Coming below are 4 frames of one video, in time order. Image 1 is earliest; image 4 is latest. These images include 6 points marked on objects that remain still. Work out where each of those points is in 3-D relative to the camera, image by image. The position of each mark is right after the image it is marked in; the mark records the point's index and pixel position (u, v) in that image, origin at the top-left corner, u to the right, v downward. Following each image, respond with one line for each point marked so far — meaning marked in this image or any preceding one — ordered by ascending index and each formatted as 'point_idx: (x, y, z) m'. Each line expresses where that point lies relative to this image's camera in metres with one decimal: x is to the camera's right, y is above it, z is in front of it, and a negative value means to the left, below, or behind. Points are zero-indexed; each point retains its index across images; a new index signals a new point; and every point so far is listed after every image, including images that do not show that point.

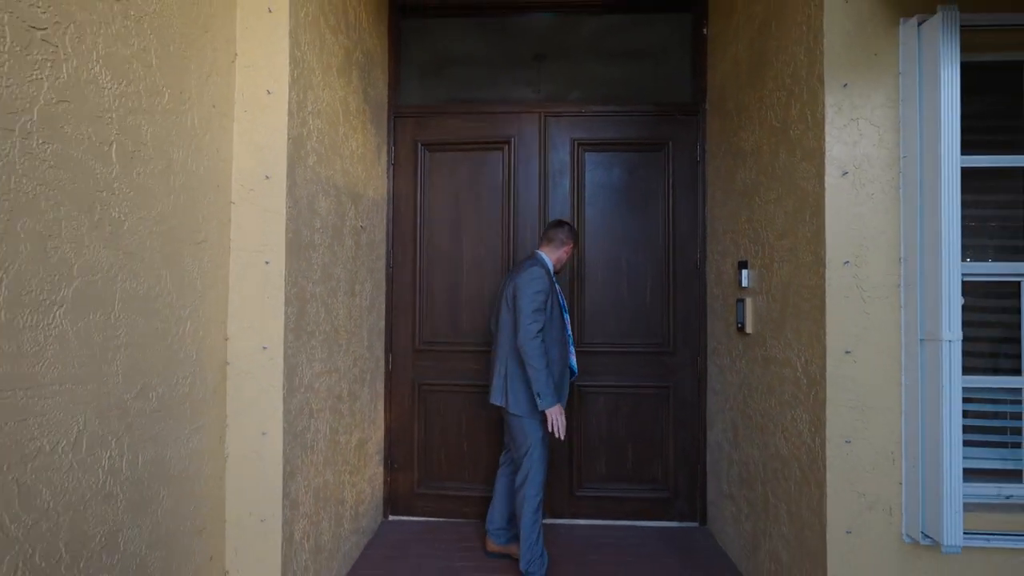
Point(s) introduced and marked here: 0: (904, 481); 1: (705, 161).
0: (+1.3, -0.6, +1.7) m
1: (+1.1, +0.7, +3.0) m
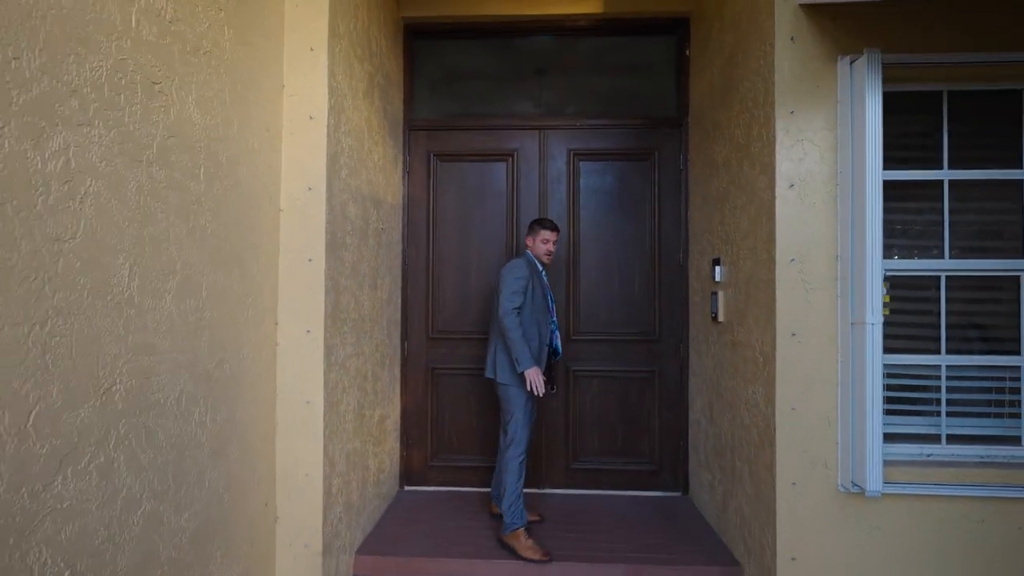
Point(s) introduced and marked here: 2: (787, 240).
0: (+1.3, -0.6, +2.1) m
1: (+1.1, +0.8, +3.4) m
2: (+1.1, +0.2, +2.1) m
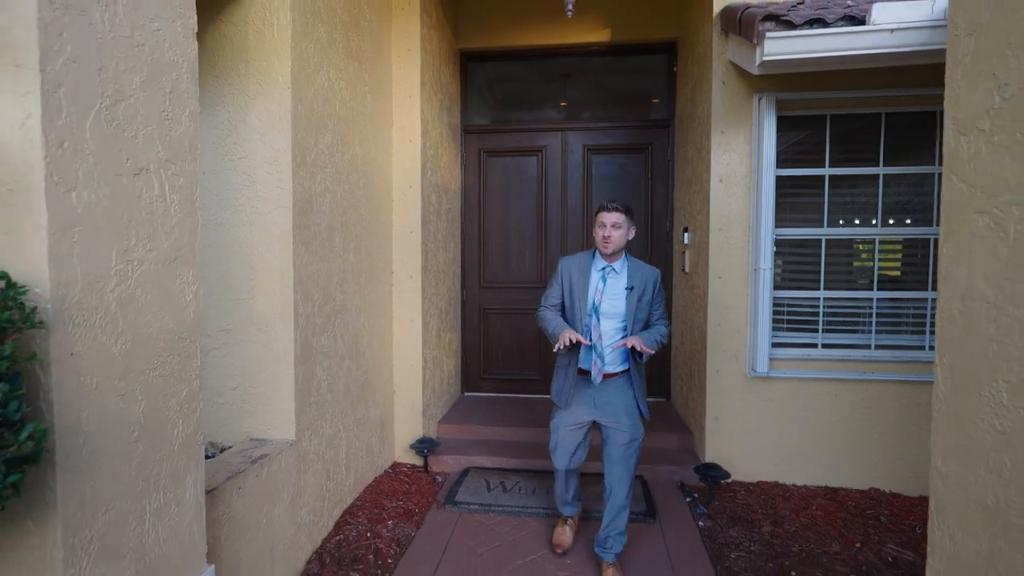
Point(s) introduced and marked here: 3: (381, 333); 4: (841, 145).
0: (+1.5, -0.4, +3.3) m
1: (+1.4, +1.1, +4.5) m
2: (+1.3, +0.4, +3.3) m
3: (-0.8, -0.3, +3.3) m
4: (+2.0, +0.9, +3.2) m
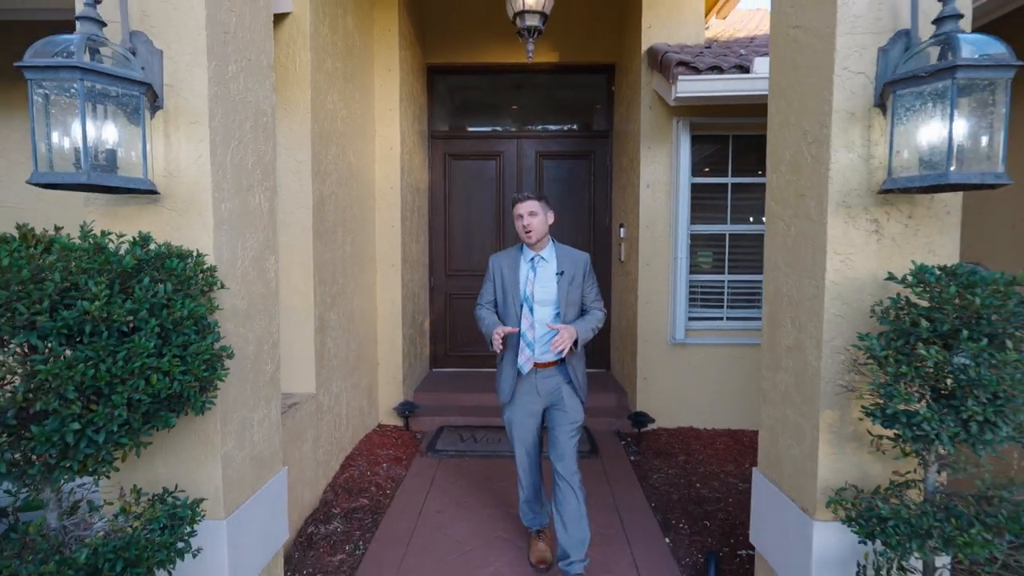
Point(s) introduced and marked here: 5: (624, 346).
0: (+1.2, -0.2, +4.1) m
1: (+1.0, +1.2, +5.2) m
2: (+1.0, +0.6, +4.0) m
3: (-1.1, -0.2, +3.9) m
4: (+1.8, +1.0, +4.1) m
5: (+1.0, -0.5, +4.6) m
